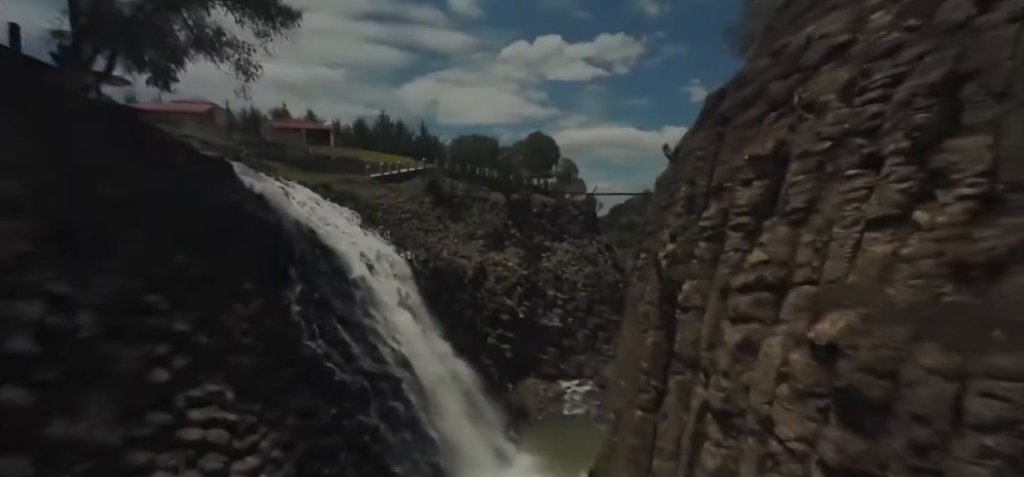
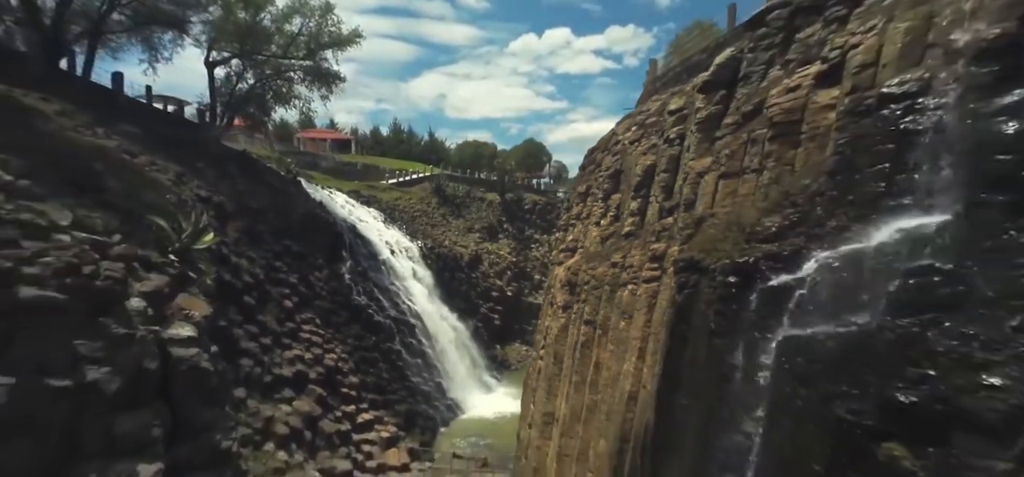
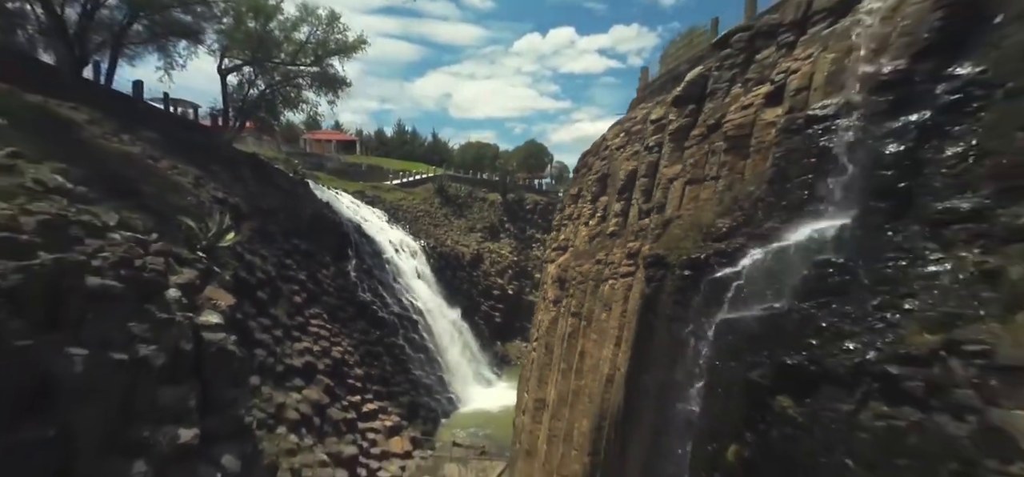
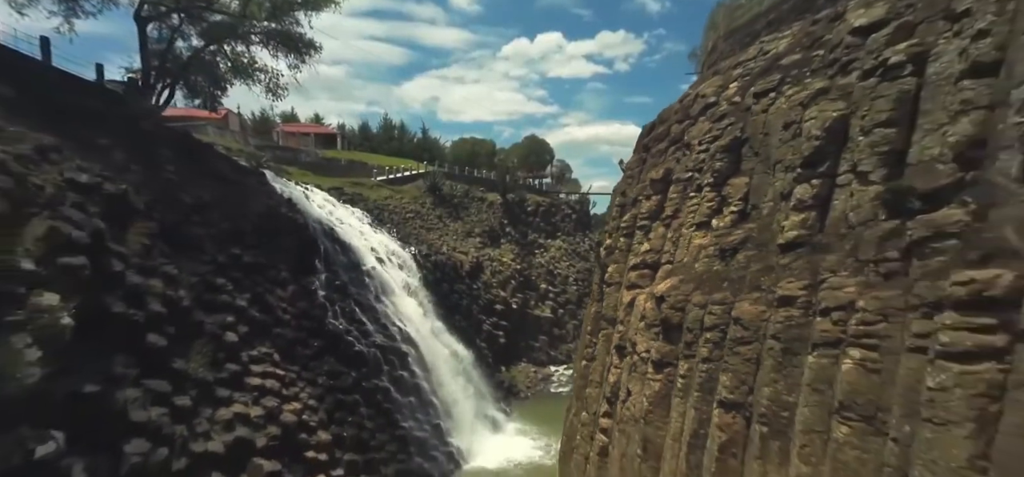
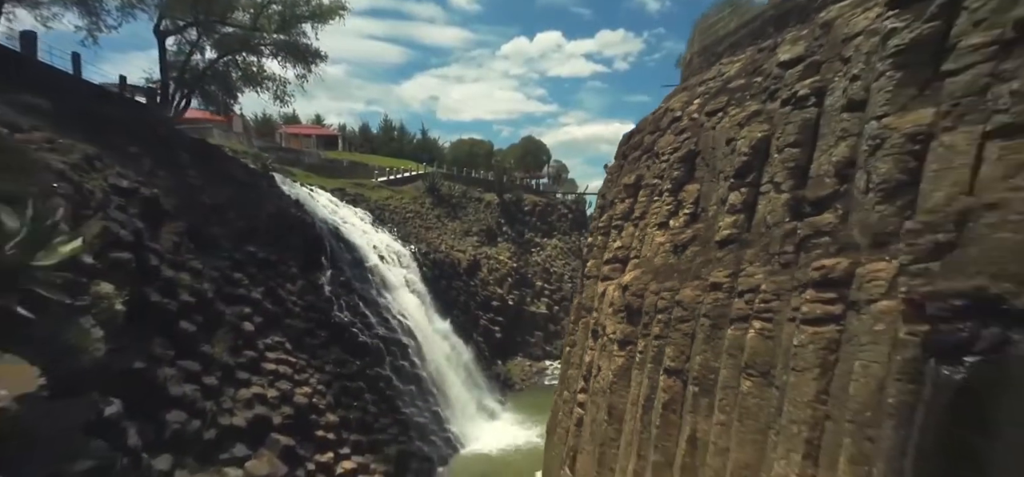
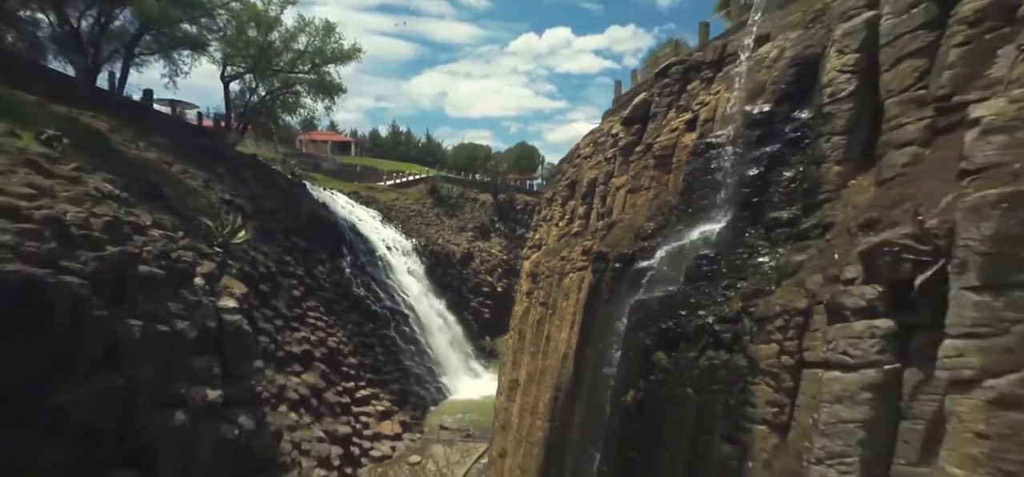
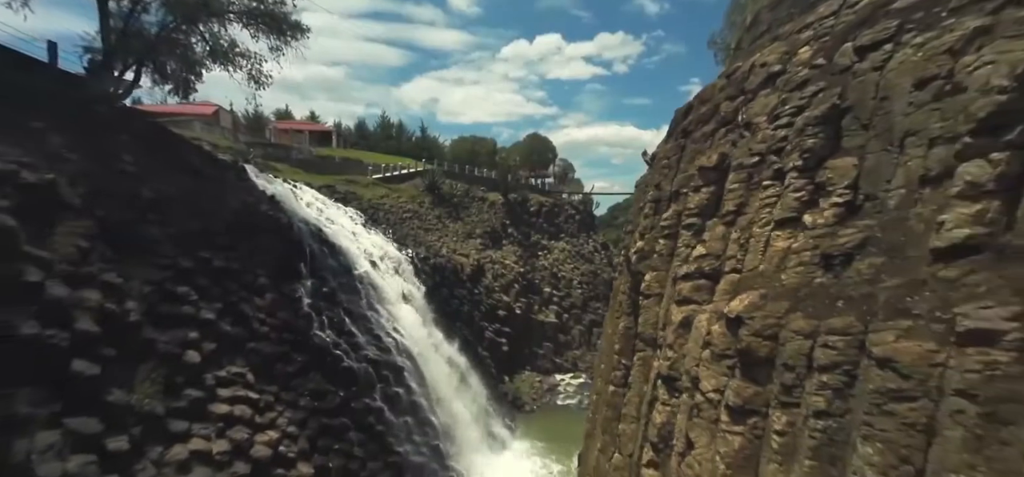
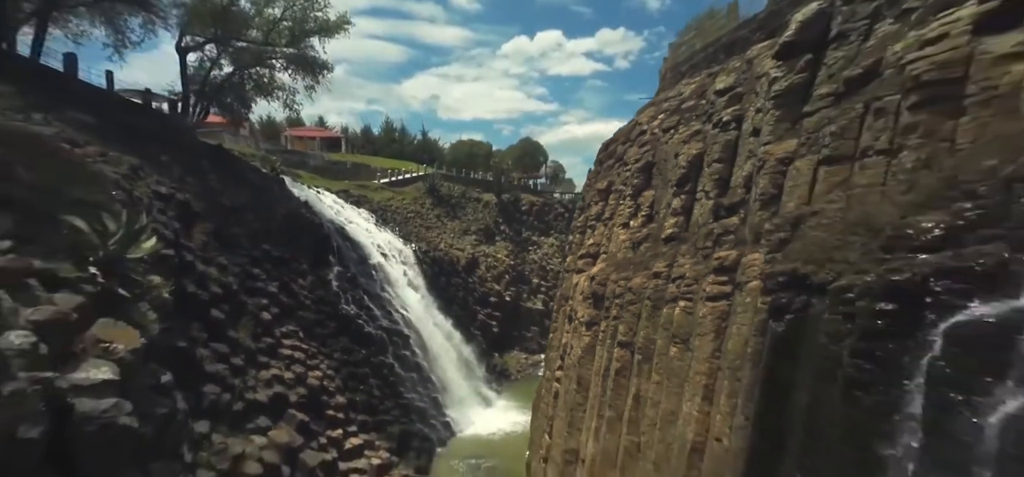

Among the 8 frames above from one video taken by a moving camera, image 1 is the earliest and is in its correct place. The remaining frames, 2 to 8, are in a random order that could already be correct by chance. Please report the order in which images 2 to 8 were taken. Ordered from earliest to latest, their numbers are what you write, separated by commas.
7, 4, 5, 8, 2, 3, 6
